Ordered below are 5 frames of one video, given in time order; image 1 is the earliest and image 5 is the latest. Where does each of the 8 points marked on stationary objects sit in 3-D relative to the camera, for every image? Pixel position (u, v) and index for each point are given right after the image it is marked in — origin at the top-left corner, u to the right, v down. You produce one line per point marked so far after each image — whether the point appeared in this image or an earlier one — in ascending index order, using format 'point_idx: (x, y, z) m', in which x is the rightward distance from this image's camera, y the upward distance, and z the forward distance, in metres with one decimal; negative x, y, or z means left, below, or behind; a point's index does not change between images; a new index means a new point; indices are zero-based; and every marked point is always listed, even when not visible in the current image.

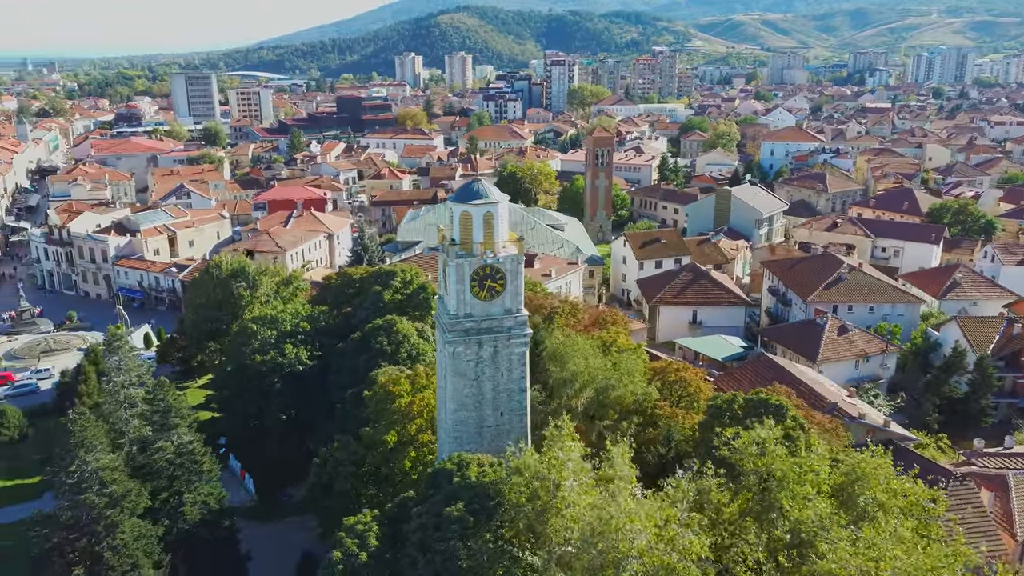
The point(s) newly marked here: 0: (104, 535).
0: (-8.2, -5.0, +16.0) m
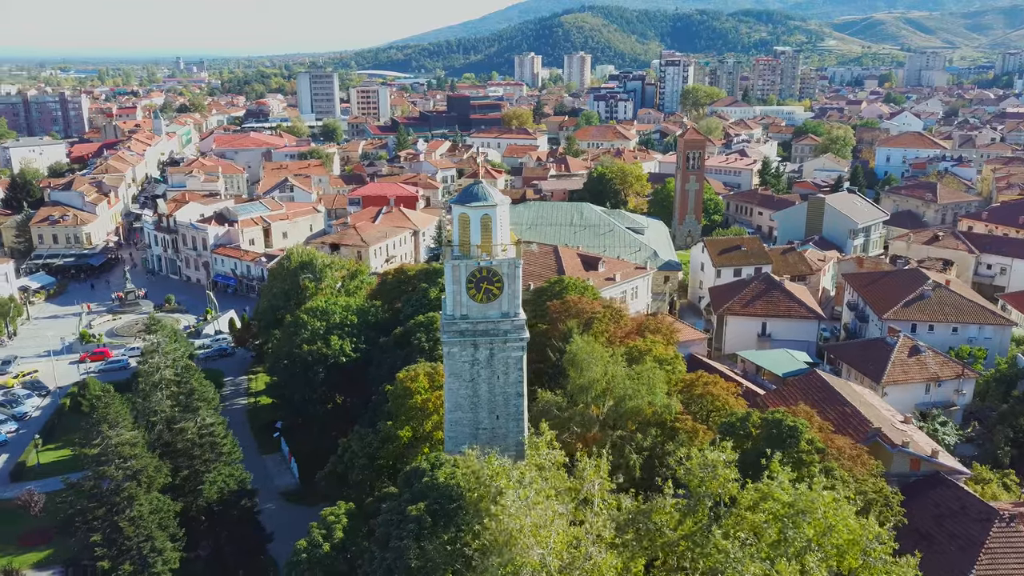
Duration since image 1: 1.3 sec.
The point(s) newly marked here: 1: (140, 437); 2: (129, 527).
0: (-8.4, -4.7, +17.1) m
1: (-8.4, -3.3, +17.8) m
2: (-8.1, -5.0, +17.0) m
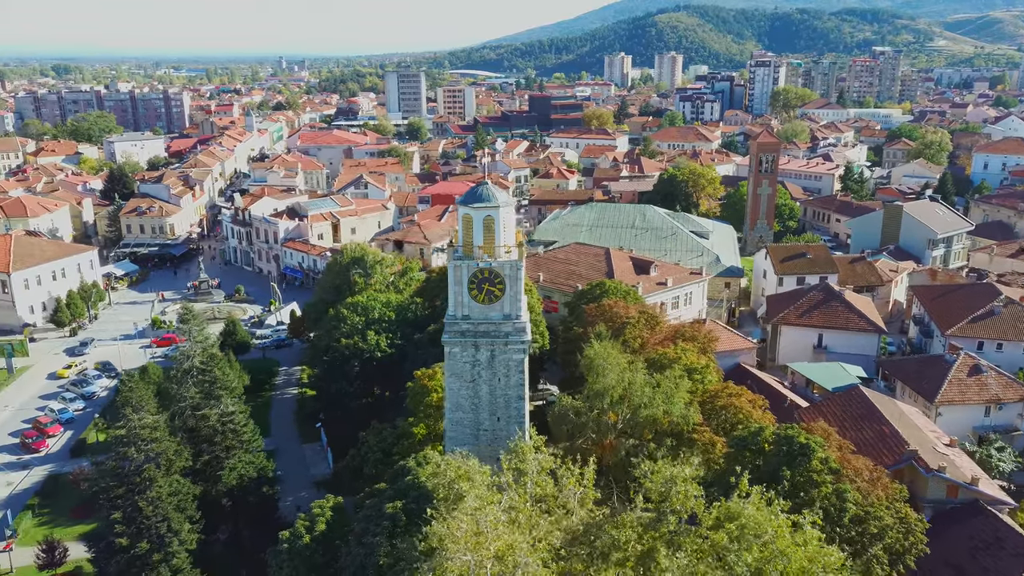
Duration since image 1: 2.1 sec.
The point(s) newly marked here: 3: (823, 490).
0: (-8.3, -4.5, +17.9) m
1: (-8.2, -3.1, +18.6) m
2: (-8.1, -4.8, +17.7) m
3: (+6.1, -3.9, +15.5) m
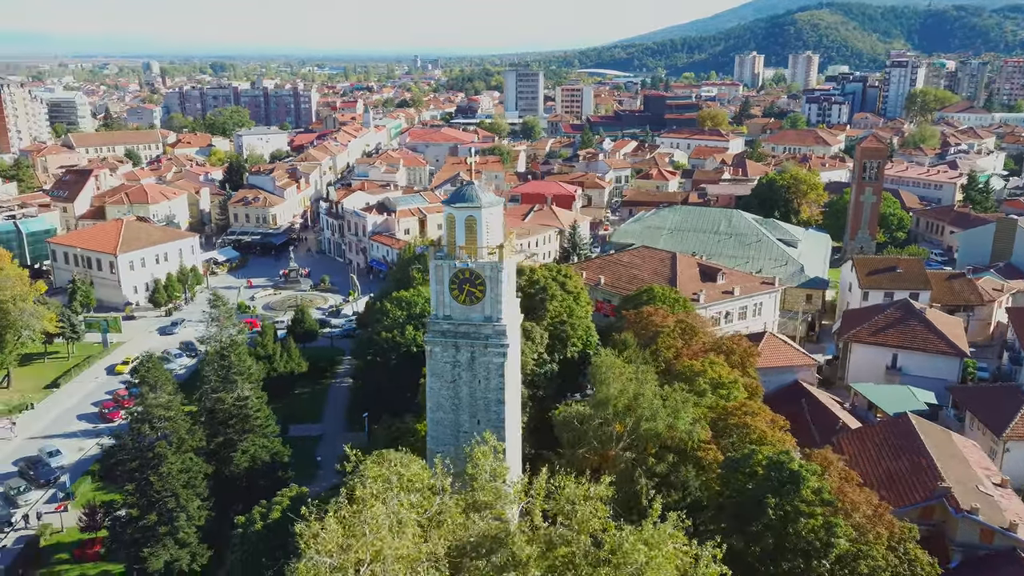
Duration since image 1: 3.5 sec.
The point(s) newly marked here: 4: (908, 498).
0: (-8.5, -4.2, +18.9) m
1: (-8.2, -2.8, +19.6) m
2: (-8.3, -4.5, +18.7) m
3: (+5.4, -4.2, +14.4) m
4: (+9.2, -4.9, +18.6) m
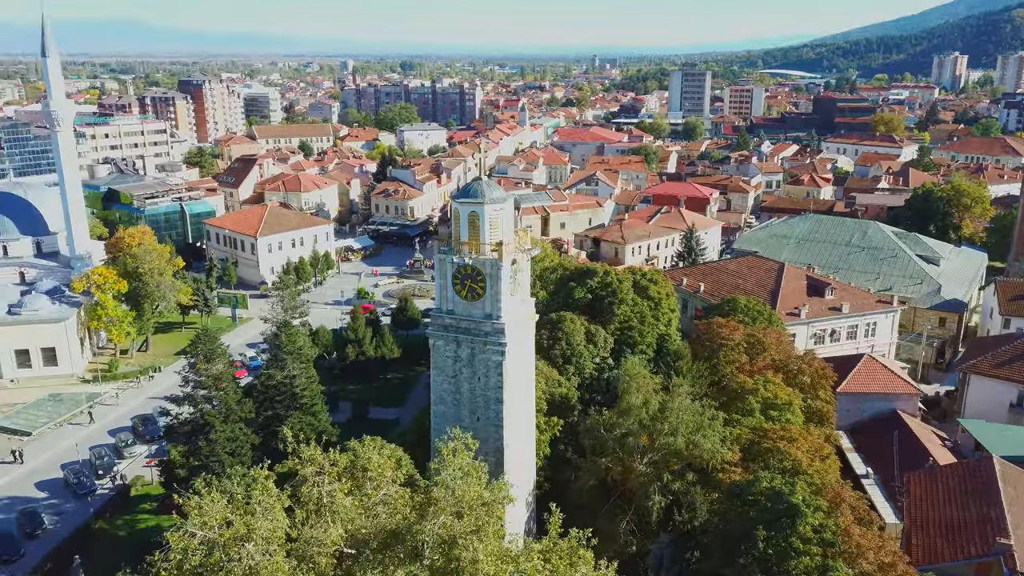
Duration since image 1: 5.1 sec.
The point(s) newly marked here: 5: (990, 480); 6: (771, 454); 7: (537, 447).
0: (-7.9, -3.6, +20.3) m
1: (-7.4, -2.3, +20.9) m
2: (-7.8, -4.0, +20.1) m
3: (+4.8, -4.5, +13.2) m
4: (+9.3, -5.4, +16.5) m
5: (+10.9, -4.4, +18.3) m
6: (+5.6, -3.6, +17.5) m
7: (+0.6, -3.8, +19.3) m
